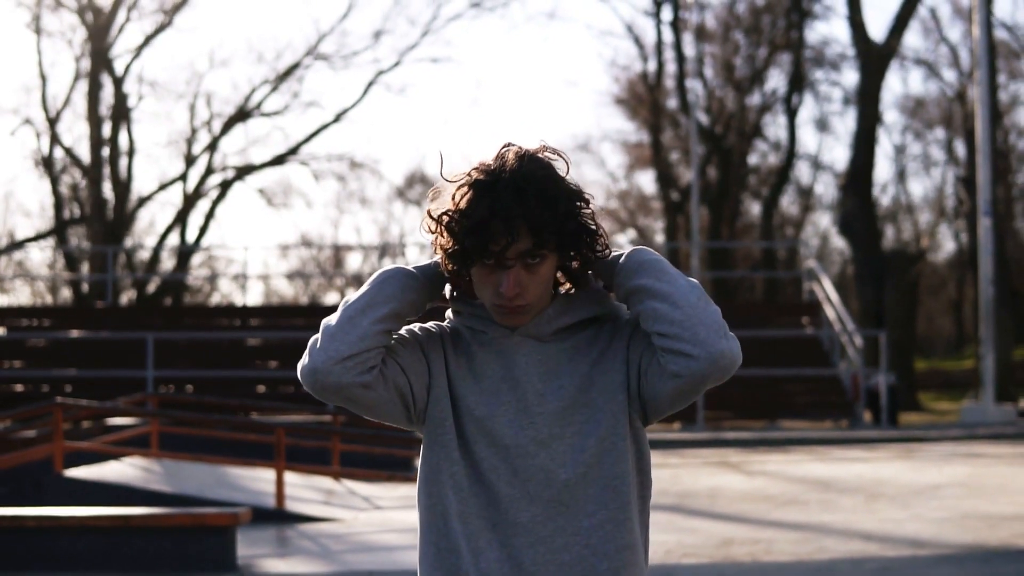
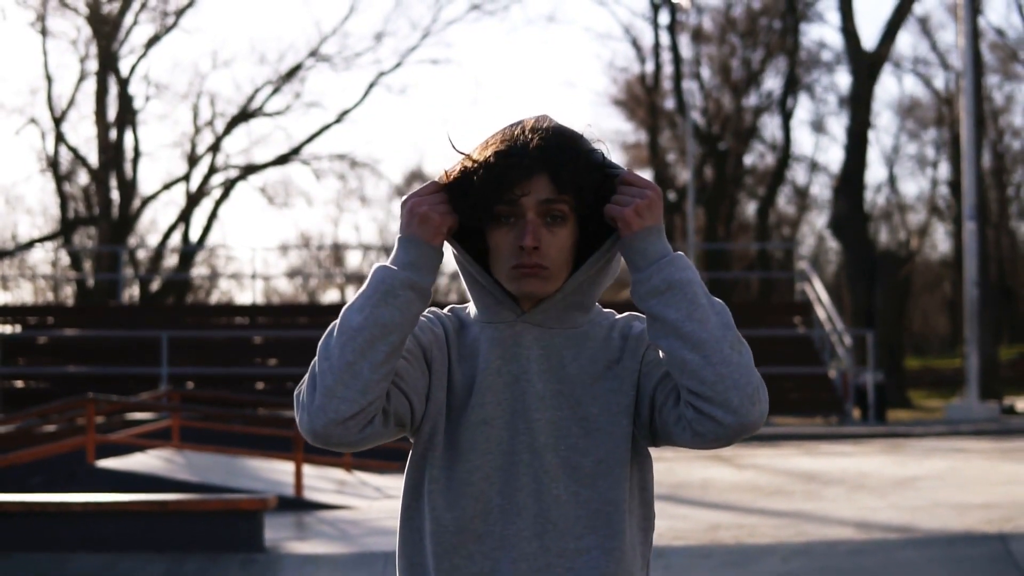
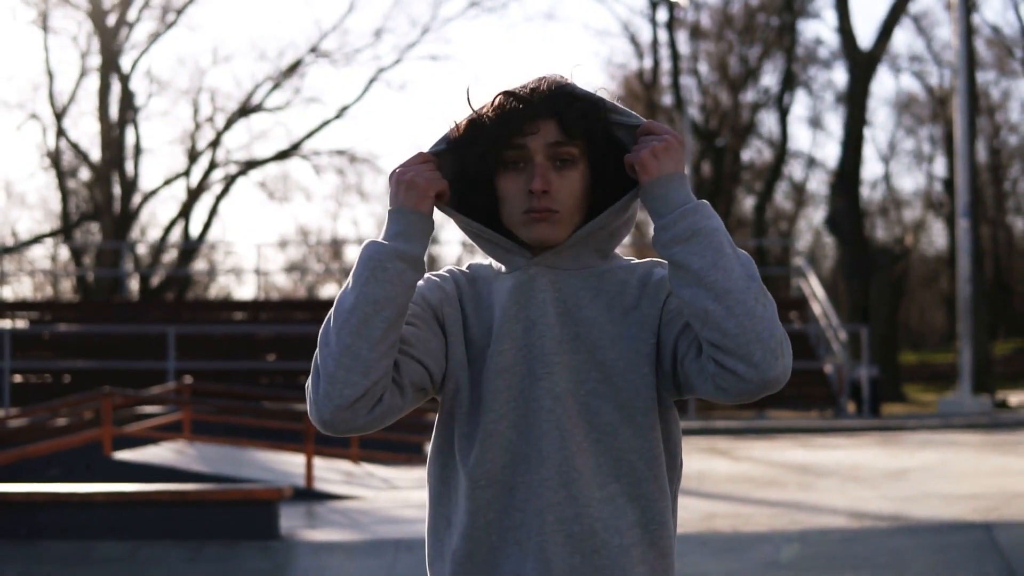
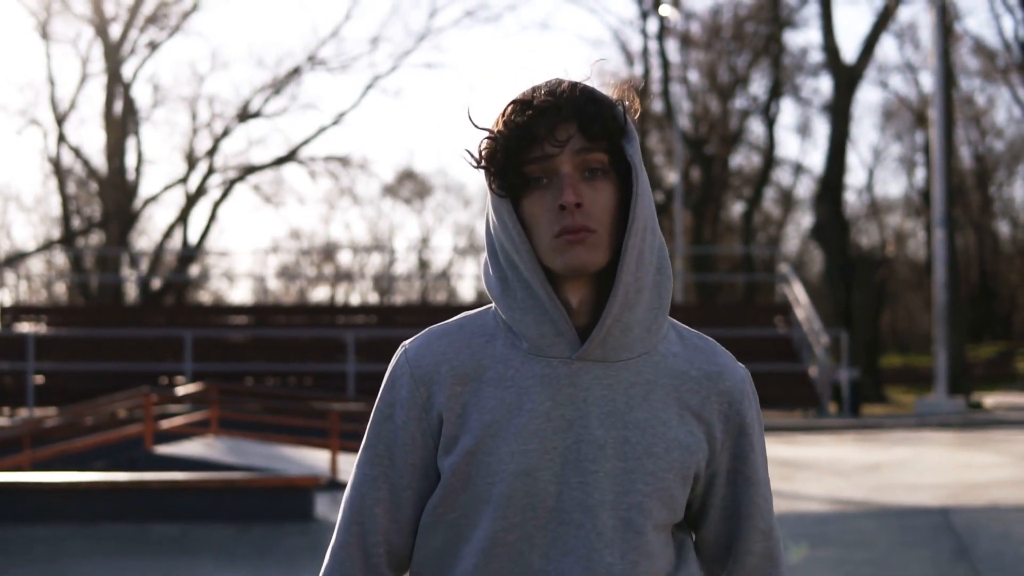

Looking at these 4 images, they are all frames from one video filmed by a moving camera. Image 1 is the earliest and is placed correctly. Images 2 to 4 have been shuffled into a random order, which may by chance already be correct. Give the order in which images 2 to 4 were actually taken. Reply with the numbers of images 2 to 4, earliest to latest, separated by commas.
2, 3, 4
